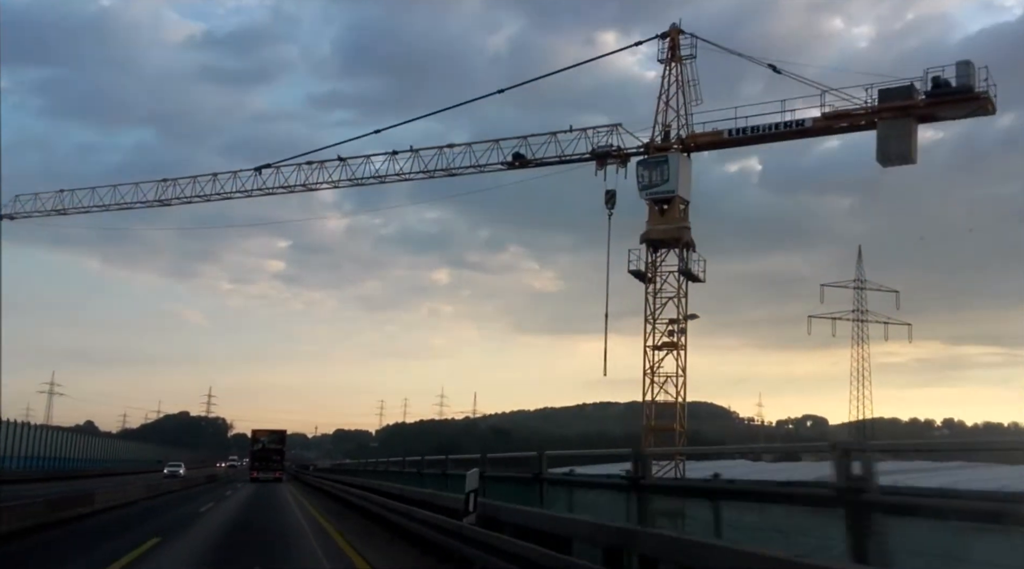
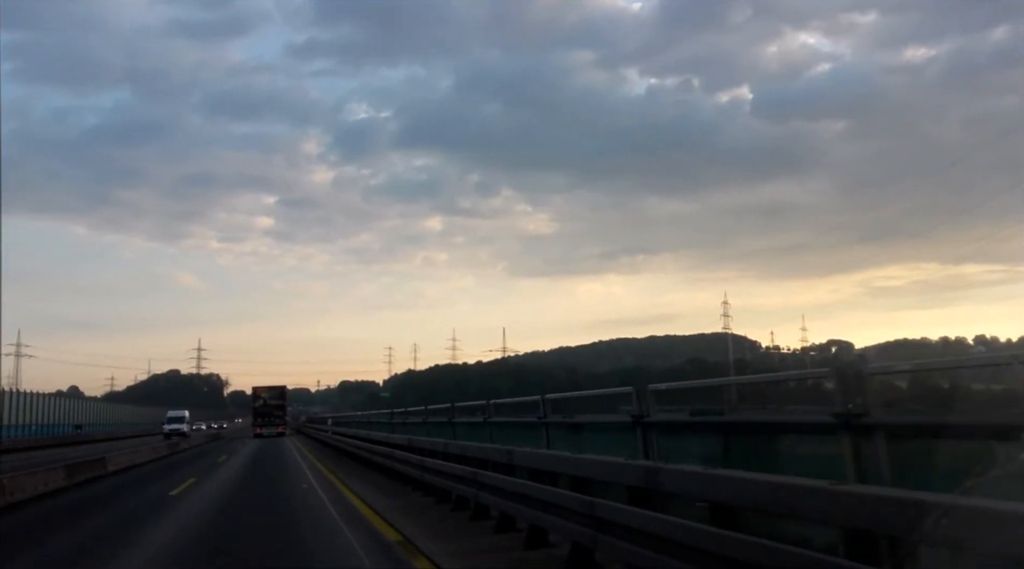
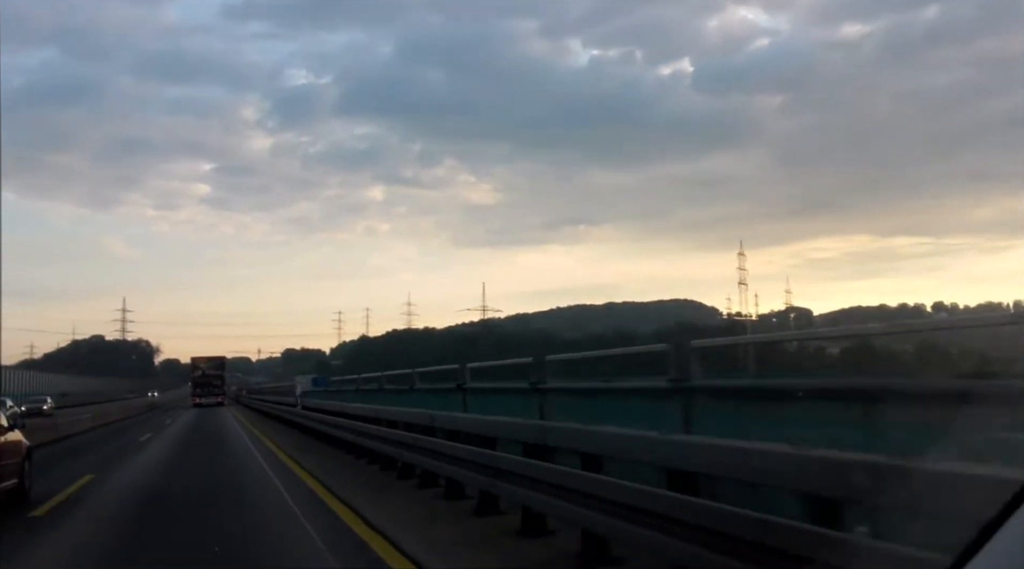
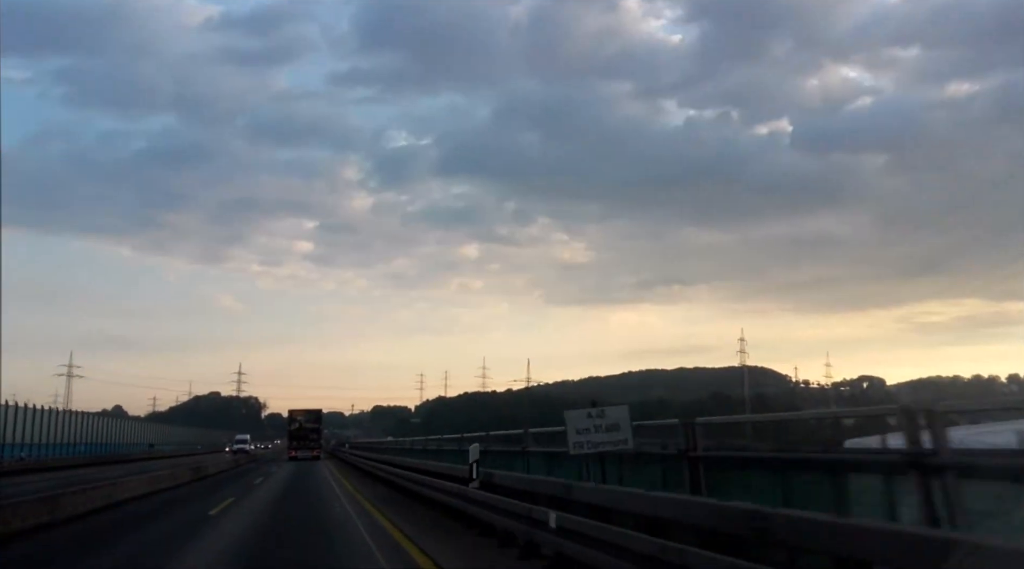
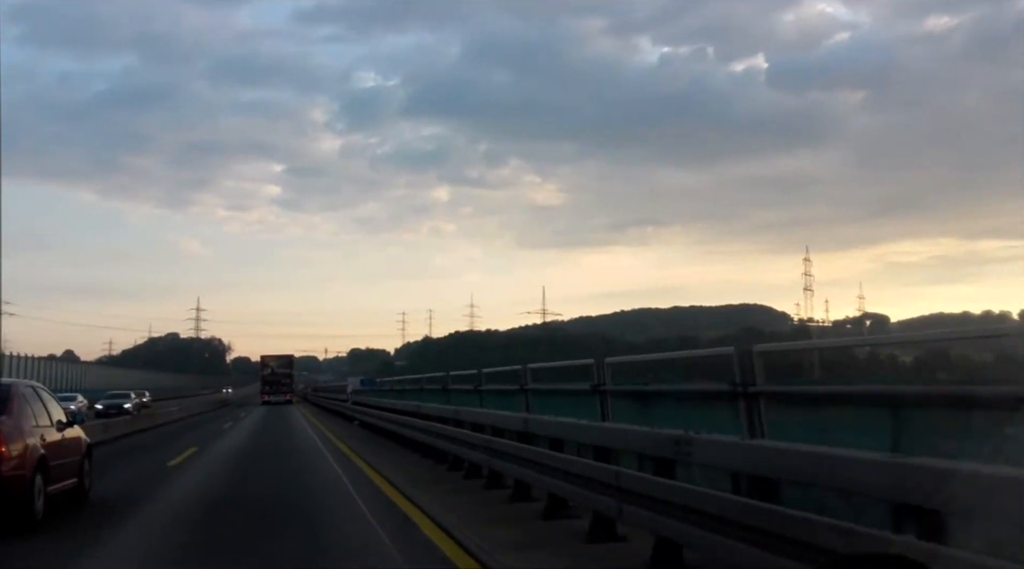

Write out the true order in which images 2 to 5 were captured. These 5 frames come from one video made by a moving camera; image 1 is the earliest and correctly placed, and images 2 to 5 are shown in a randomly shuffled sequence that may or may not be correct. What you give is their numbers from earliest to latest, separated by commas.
4, 2, 5, 3
